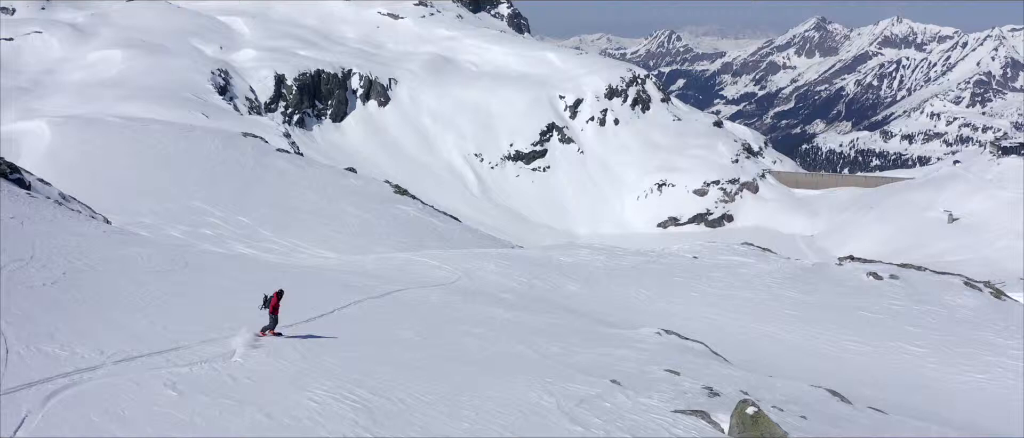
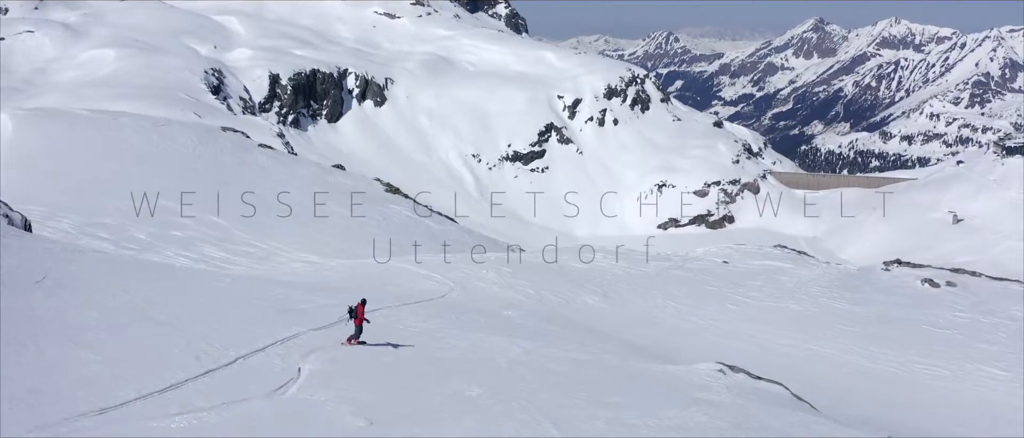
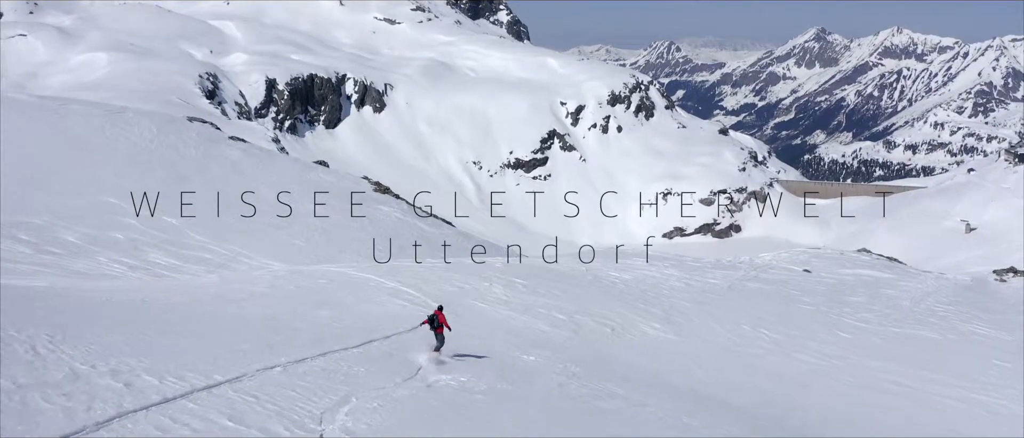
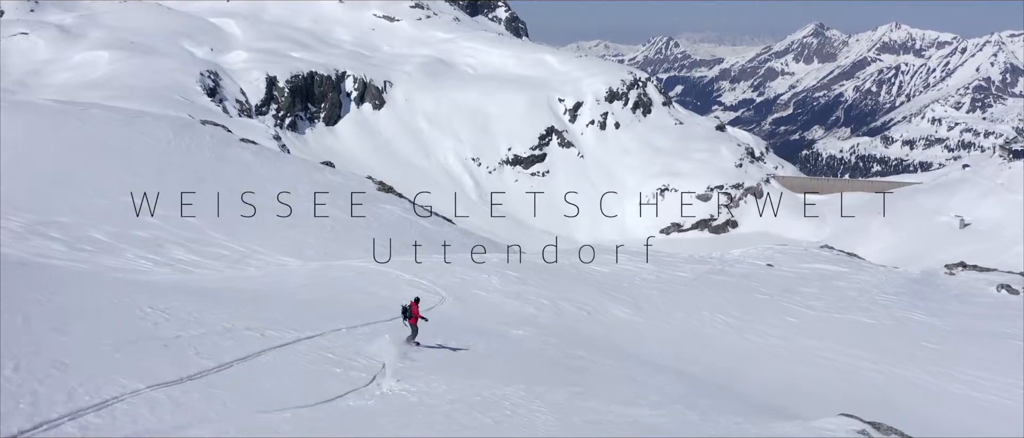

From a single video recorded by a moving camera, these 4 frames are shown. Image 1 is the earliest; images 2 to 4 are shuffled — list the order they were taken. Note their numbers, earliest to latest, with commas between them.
2, 4, 3
